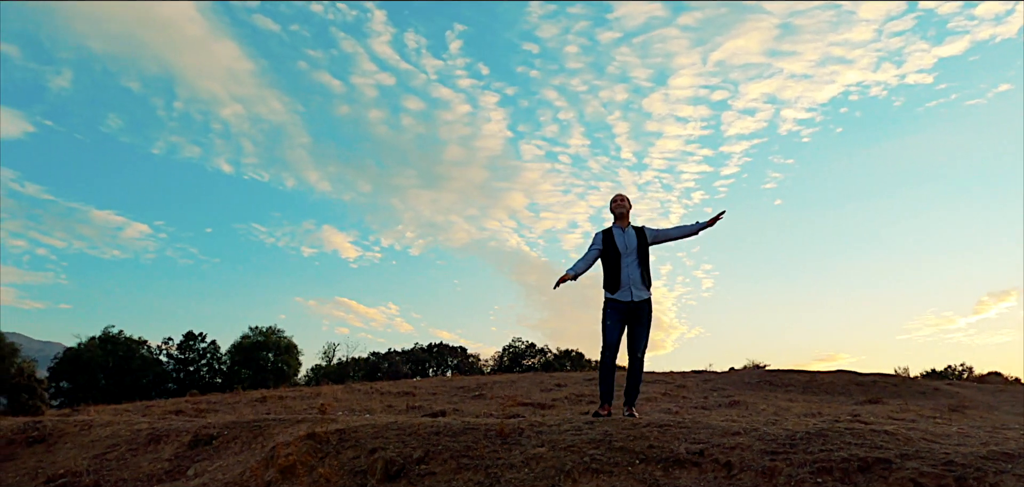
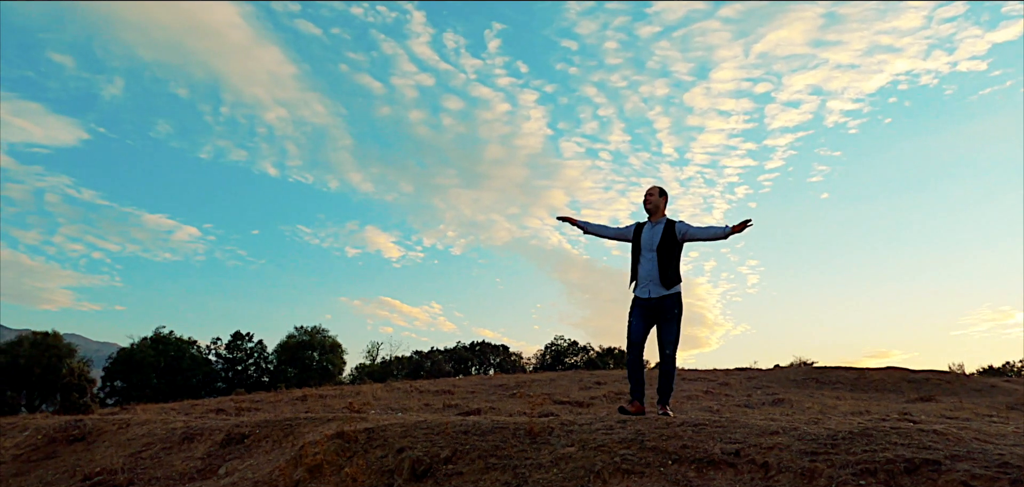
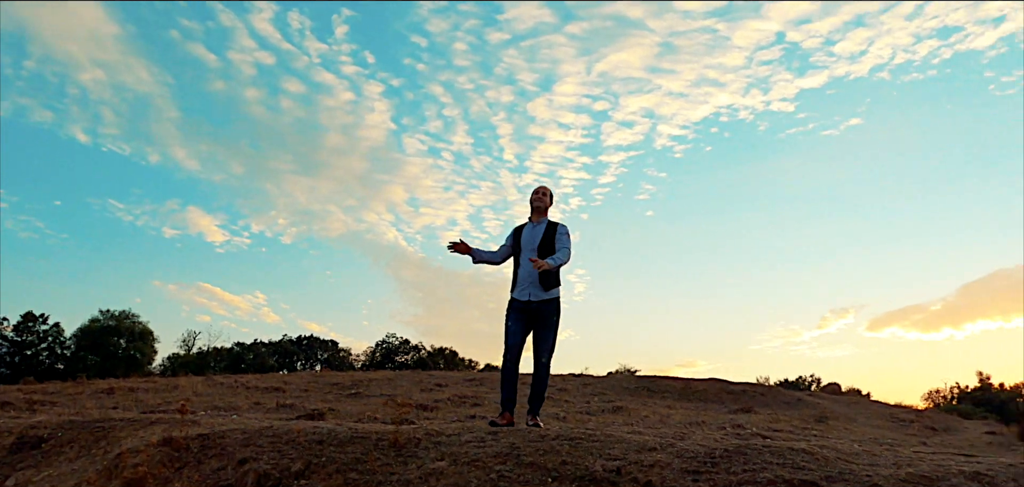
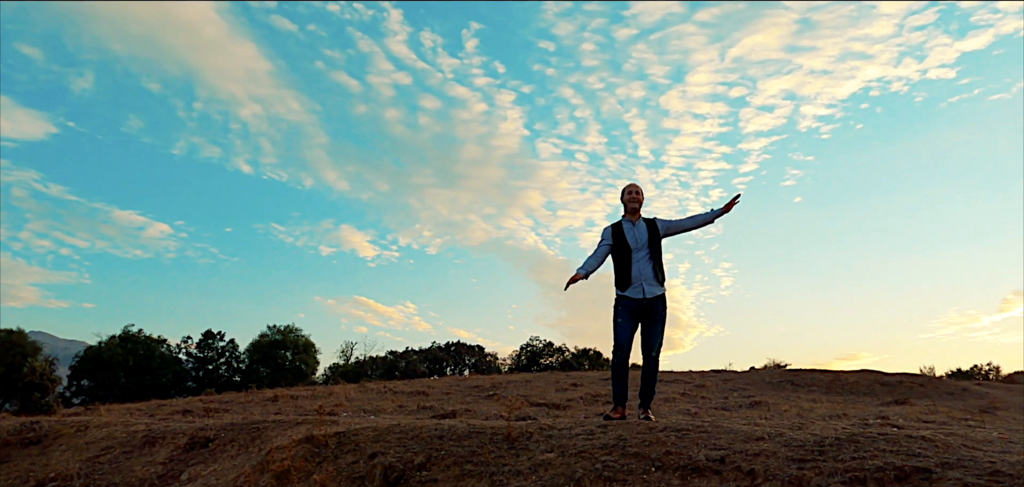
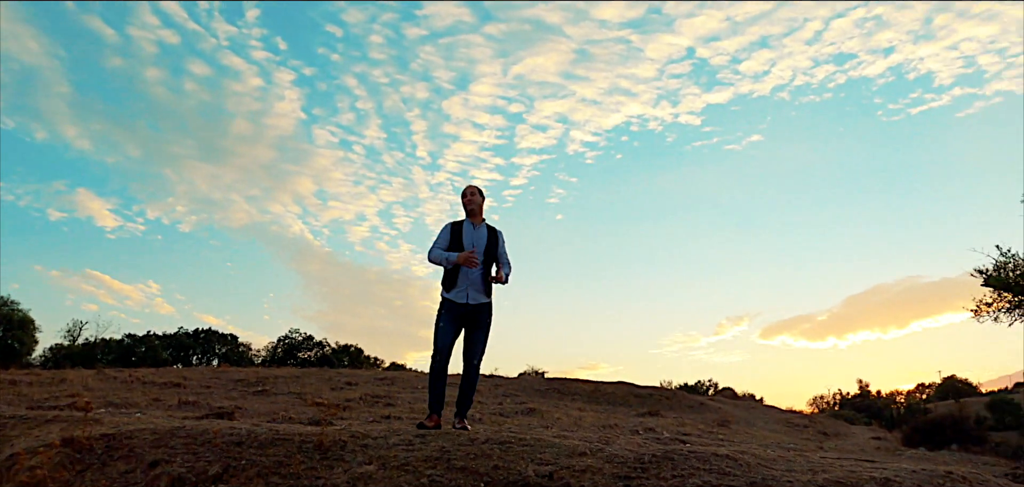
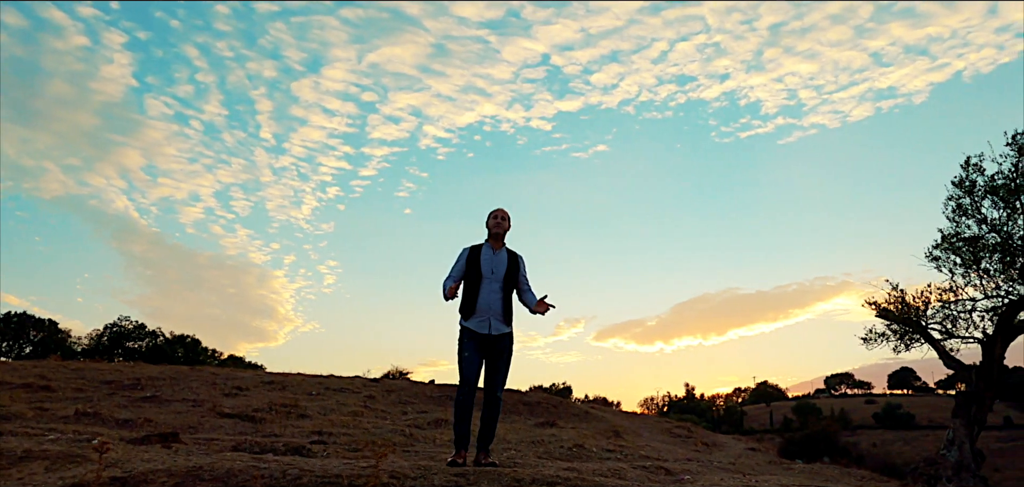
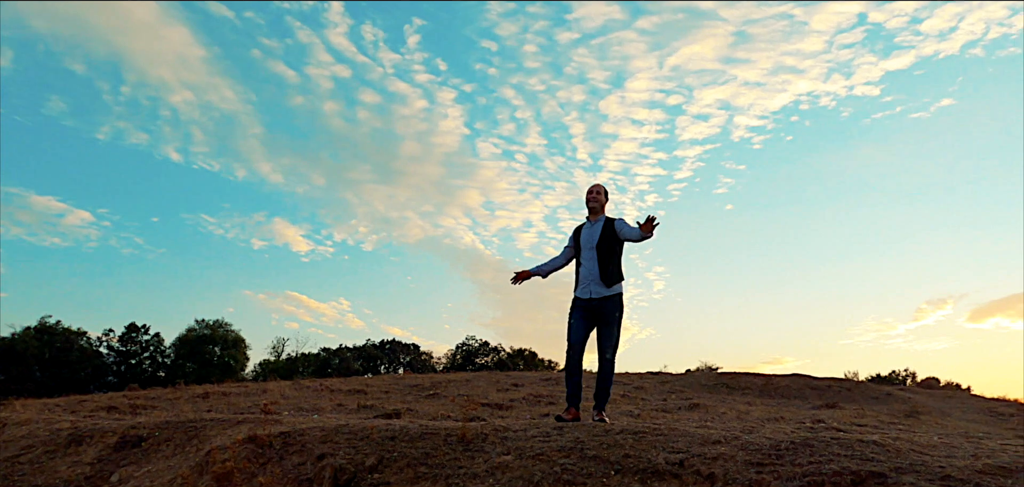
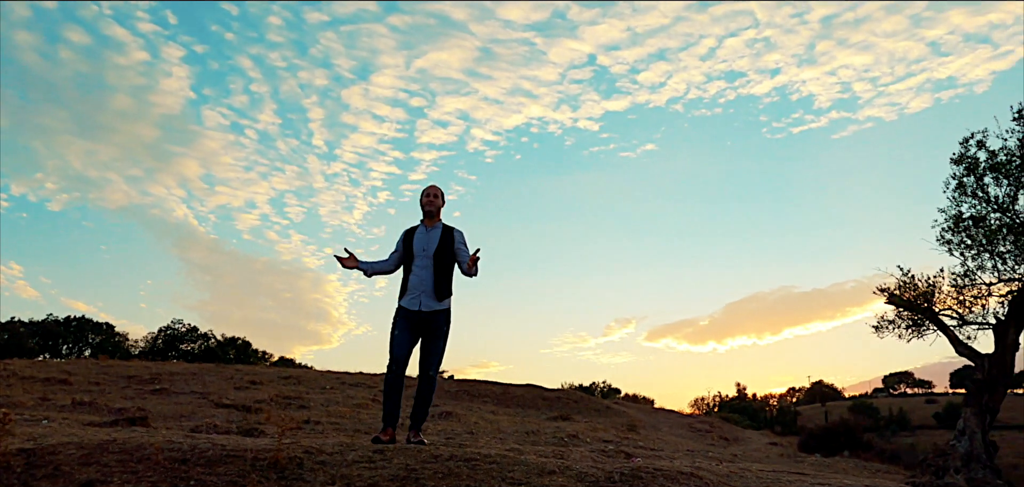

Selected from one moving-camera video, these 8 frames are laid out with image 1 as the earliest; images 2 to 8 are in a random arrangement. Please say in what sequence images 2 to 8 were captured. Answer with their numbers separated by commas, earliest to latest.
2, 4, 7, 3, 5, 8, 6
